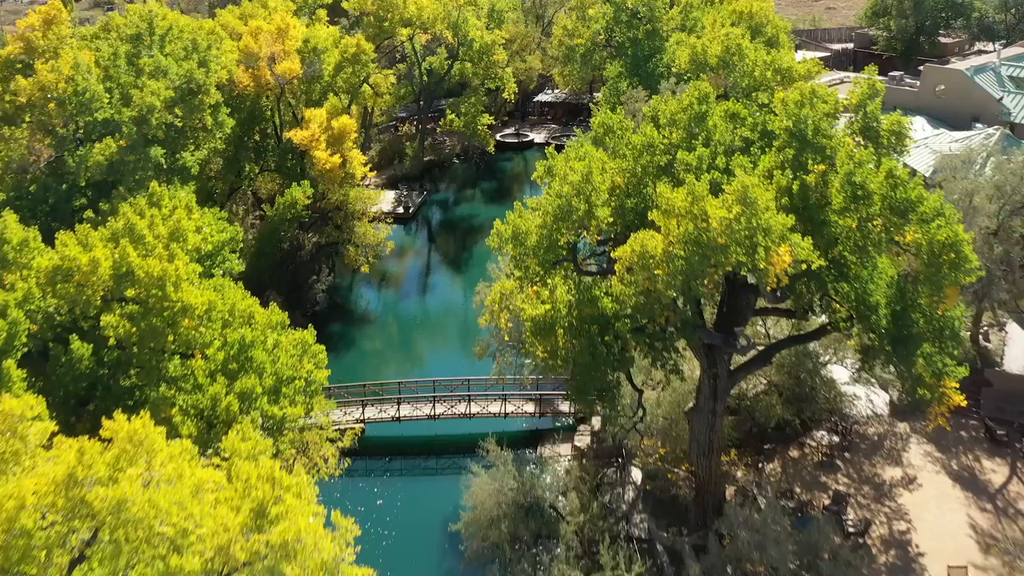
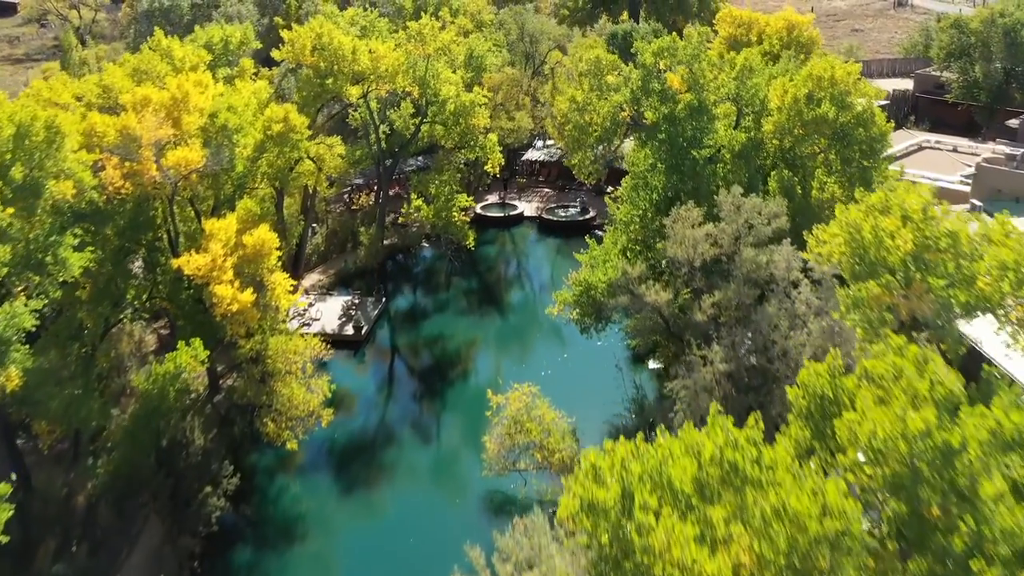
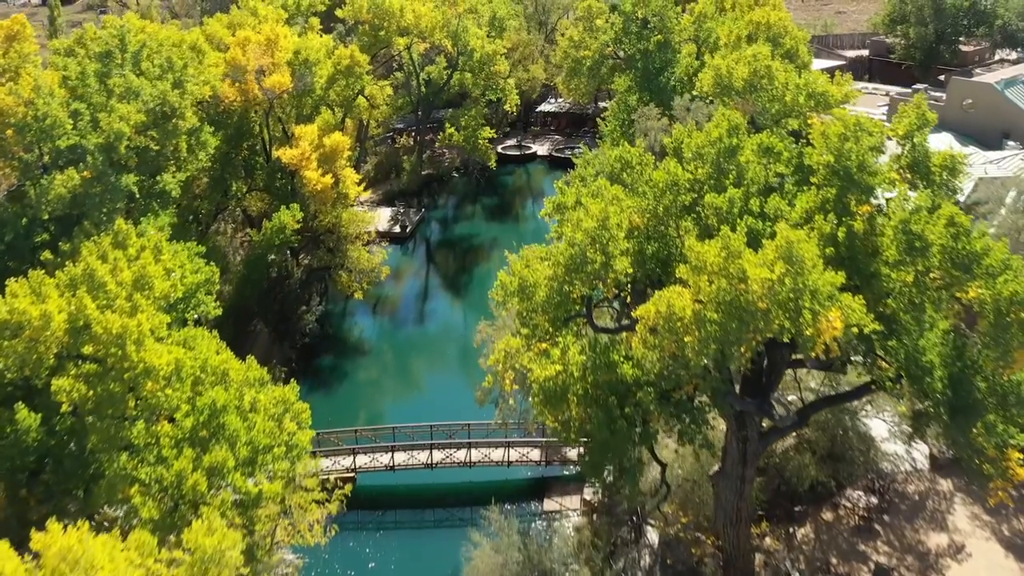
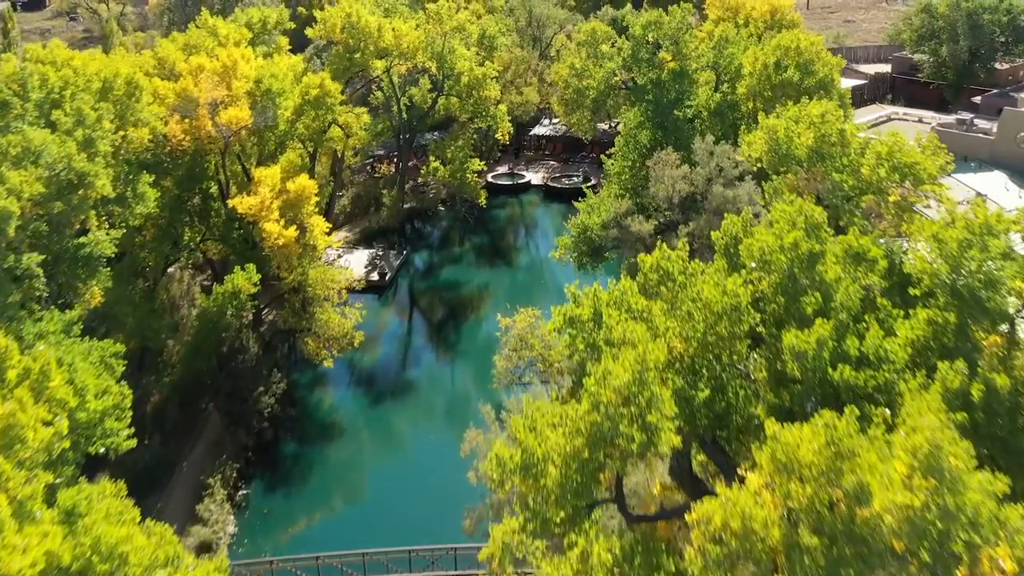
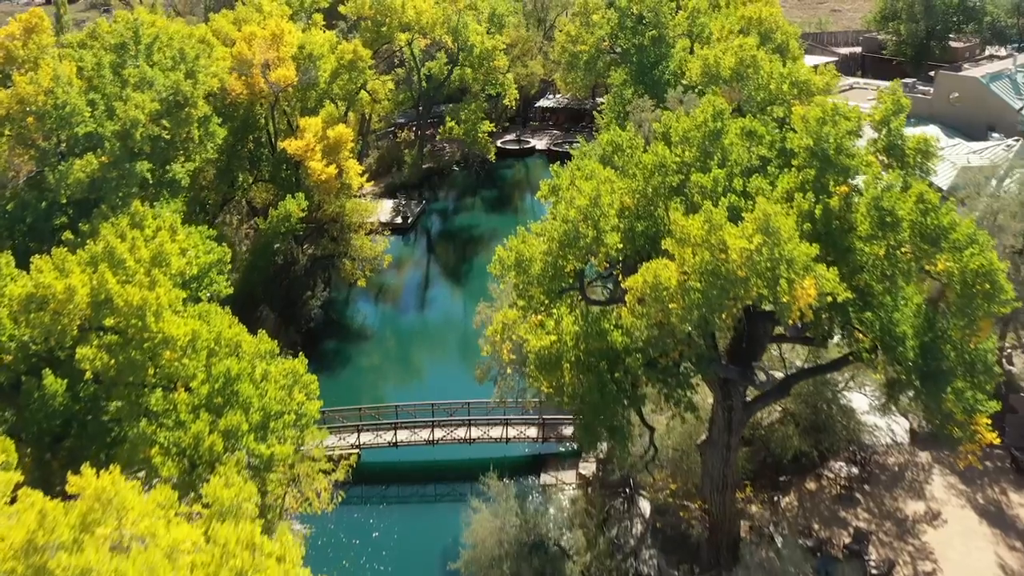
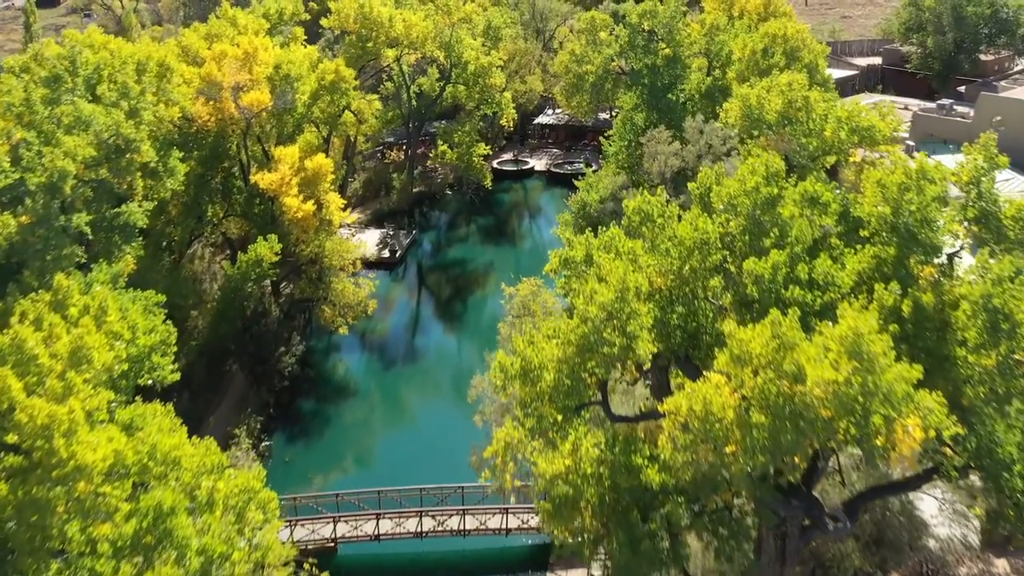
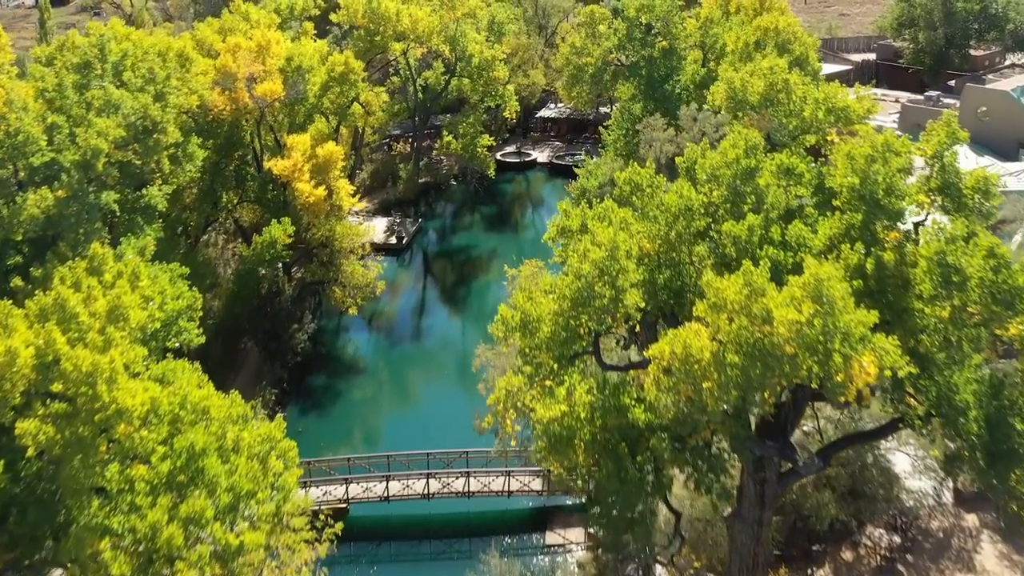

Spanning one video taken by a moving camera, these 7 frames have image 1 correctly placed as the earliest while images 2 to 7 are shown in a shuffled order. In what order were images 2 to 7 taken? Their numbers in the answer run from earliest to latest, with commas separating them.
5, 3, 7, 6, 4, 2
